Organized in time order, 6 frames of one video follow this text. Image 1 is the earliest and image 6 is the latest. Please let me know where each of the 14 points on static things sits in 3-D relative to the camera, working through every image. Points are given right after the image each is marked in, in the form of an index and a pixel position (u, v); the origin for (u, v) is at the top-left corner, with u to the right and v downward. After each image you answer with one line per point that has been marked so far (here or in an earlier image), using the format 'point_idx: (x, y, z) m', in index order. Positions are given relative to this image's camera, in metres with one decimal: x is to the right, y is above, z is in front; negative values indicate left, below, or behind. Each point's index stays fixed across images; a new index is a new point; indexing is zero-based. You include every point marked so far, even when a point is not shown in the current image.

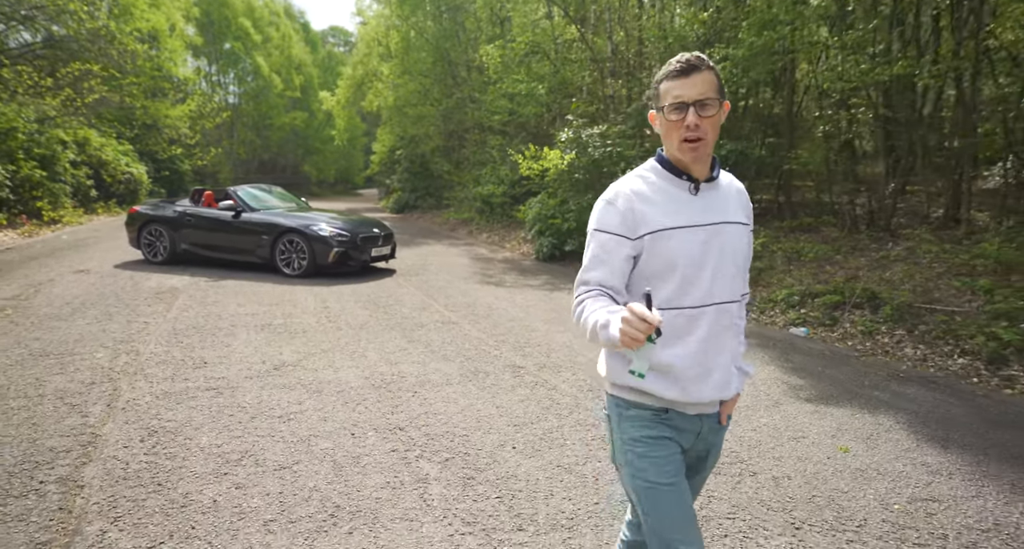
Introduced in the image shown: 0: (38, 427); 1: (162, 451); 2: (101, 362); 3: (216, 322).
0: (-2.9, -0.9, +3.7) m
1: (-2.0, -1.0, +3.5) m
2: (-3.3, -0.7, +5.0) m
3: (-3.1, -0.5, +6.5) m
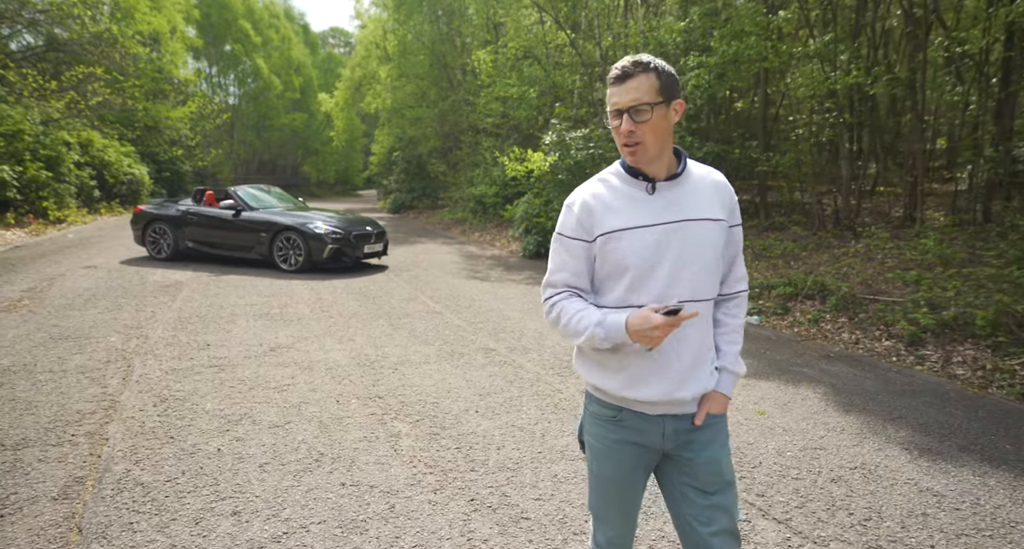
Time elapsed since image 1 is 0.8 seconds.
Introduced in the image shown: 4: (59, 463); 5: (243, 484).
0: (-3.1, -0.8, +4.3) m
1: (-2.2, -0.9, +4.1) m
2: (-3.6, -0.6, +5.6) m
3: (-3.4, -0.4, +7.0) m
4: (-2.5, -1.0, +3.3) m
5: (-1.4, -1.1, +3.2) m
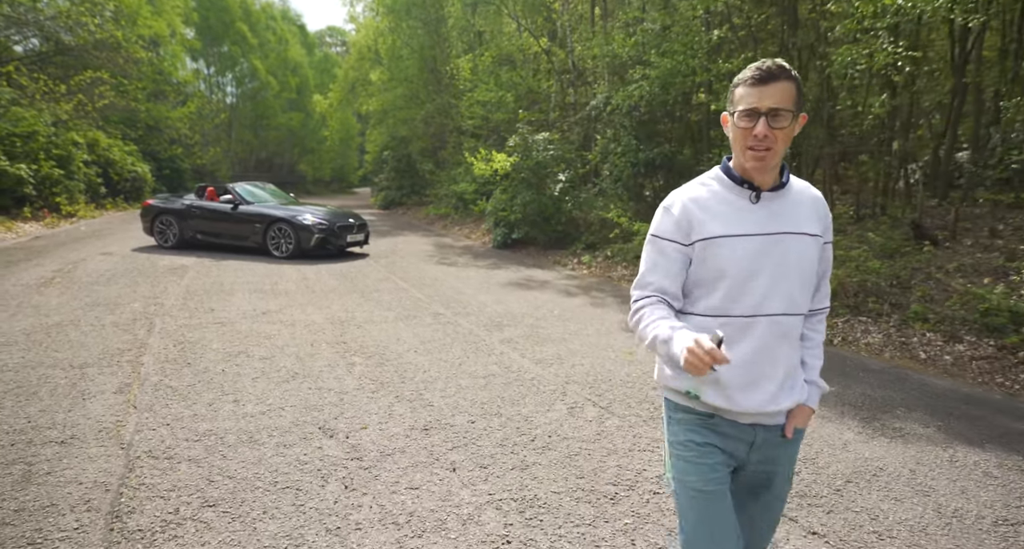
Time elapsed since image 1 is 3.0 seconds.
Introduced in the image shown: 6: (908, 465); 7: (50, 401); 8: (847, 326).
0: (-3.8, -0.6, +5.7) m
1: (-2.9, -0.7, +5.5) m
2: (-4.3, -0.4, +7.0) m
3: (-4.0, -0.2, +8.5) m
4: (-3.1, -0.8, +4.8) m
5: (-2.0, -0.8, +4.6) m
6: (+2.2, -1.1, +3.4) m
7: (-3.1, -0.8, +4.2) m
8: (+3.4, -0.5, +6.3) m
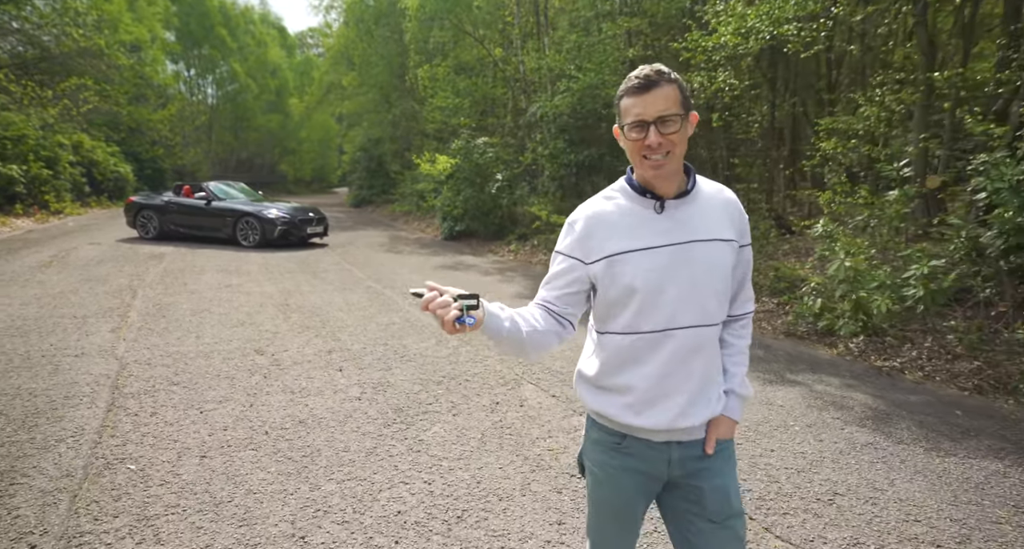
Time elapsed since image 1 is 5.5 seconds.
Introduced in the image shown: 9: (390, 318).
0: (-4.9, -0.3, +7.4) m
1: (-4.0, -0.4, +7.1) m
2: (-5.4, -0.1, +8.6) m
3: (-5.2, +0.1, +10.1) m
4: (-4.2, -0.5, +6.4) m
5: (-3.1, -0.5, +6.3) m
6: (+1.1, -0.8, +5.2) m
7: (-4.2, -0.6, +5.8) m
8: (+2.3, -0.2, +8.1) m
9: (-1.4, -0.5, +6.9) m
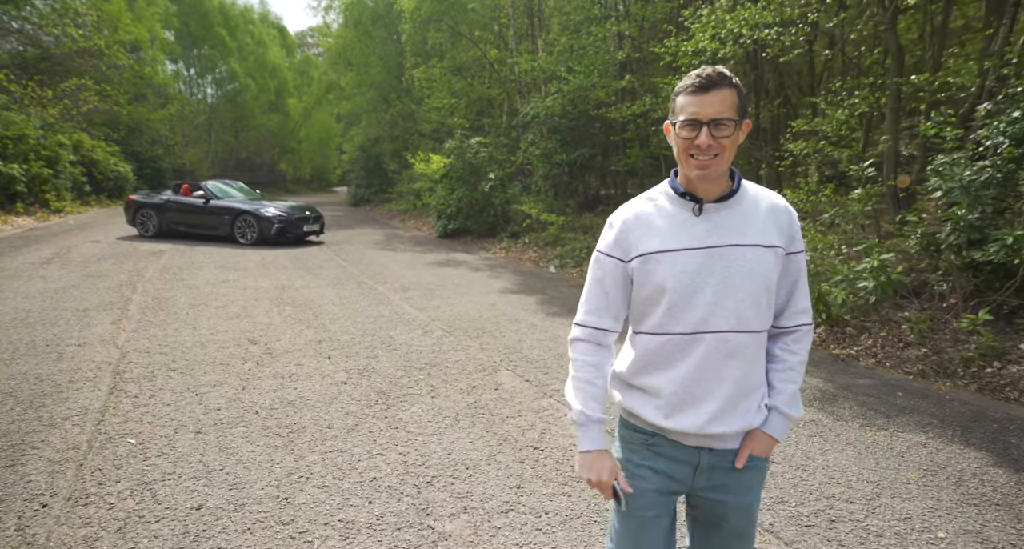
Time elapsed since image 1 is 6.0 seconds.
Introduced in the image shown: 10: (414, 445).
0: (-5.1, -0.3, +7.7) m
1: (-4.2, -0.3, +7.4) m
2: (-5.6, -0.1, +8.9) m
3: (-5.4, +0.2, +10.4) m
4: (-4.4, -0.4, +6.7) m
5: (-3.3, -0.5, +6.6) m
6: (+0.9, -0.7, +5.5) m
7: (-4.4, -0.5, +6.1) m
8: (+2.1, -0.2, +8.4) m
9: (-1.6, -0.4, +7.3) m
10: (-0.6, -1.0, +3.7) m
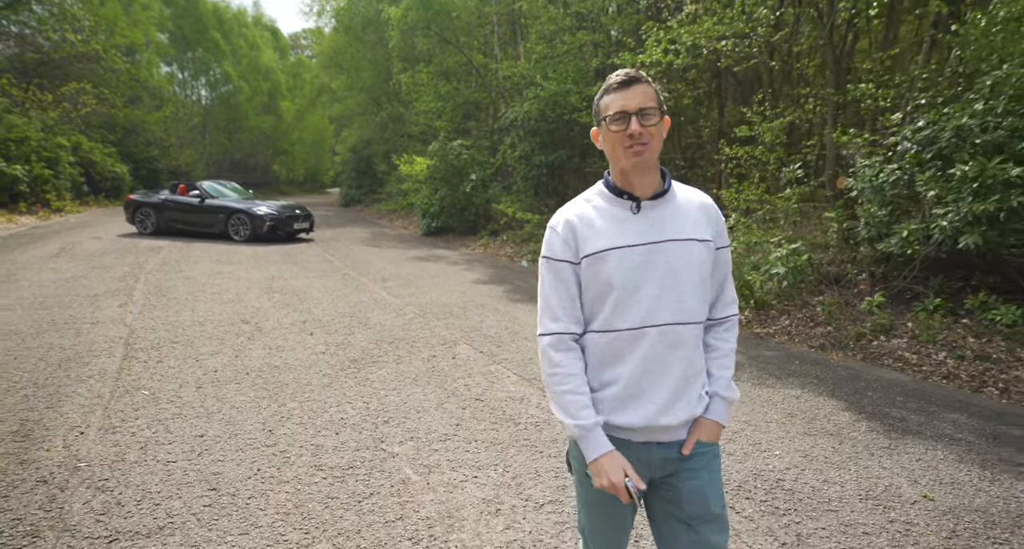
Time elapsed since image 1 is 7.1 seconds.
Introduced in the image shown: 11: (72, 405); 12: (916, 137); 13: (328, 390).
0: (-5.5, -0.1, +8.4) m
1: (-4.6, -0.2, +8.2) m
2: (-6.1, +0.1, +9.7) m
3: (-5.9, +0.3, +11.1) m
4: (-4.8, -0.3, +7.5) m
5: (-3.7, -0.4, +7.4) m
6: (+0.5, -0.6, +6.3) m
7: (-4.8, -0.4, +6.9) m
8: (+1.6, -0.1, +9.2) m
9: (-2.0, -0.3, +8.0) m
10: (-1.0, -0.9, +4.5) m
11: (-2.9, -0.9, +4.1) m
12: (+4.2, +1.5, +6.5) m
13: (-1.4, -0.9, +4.5) m
